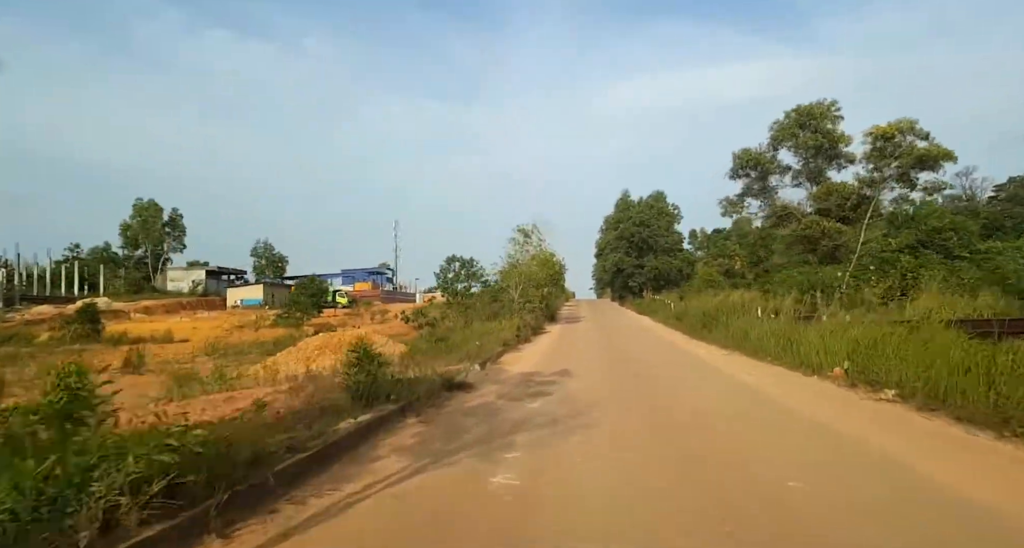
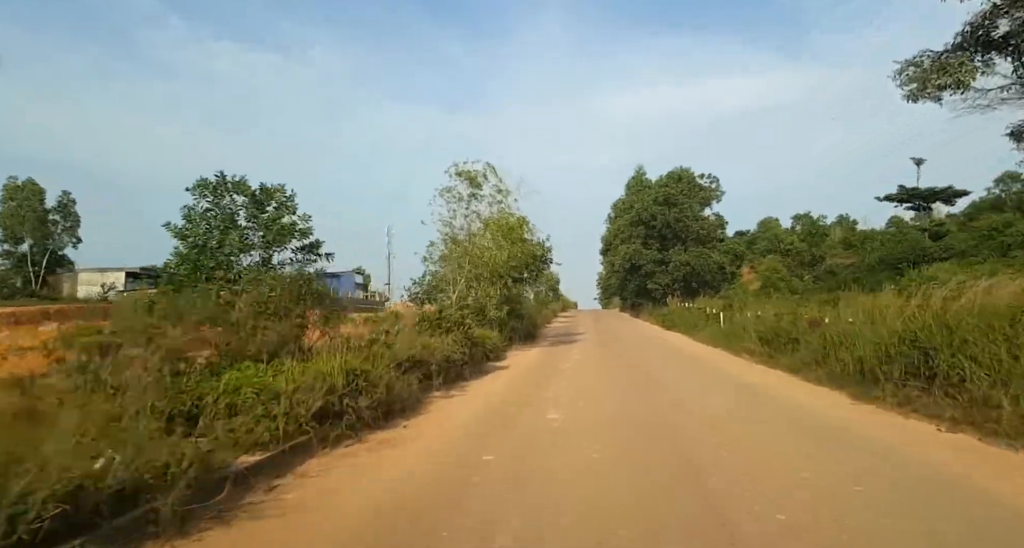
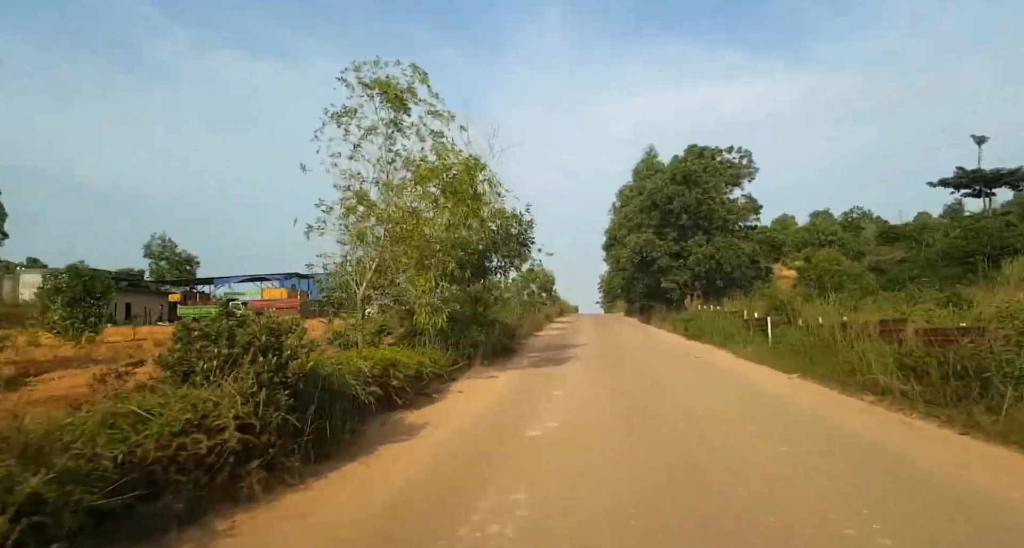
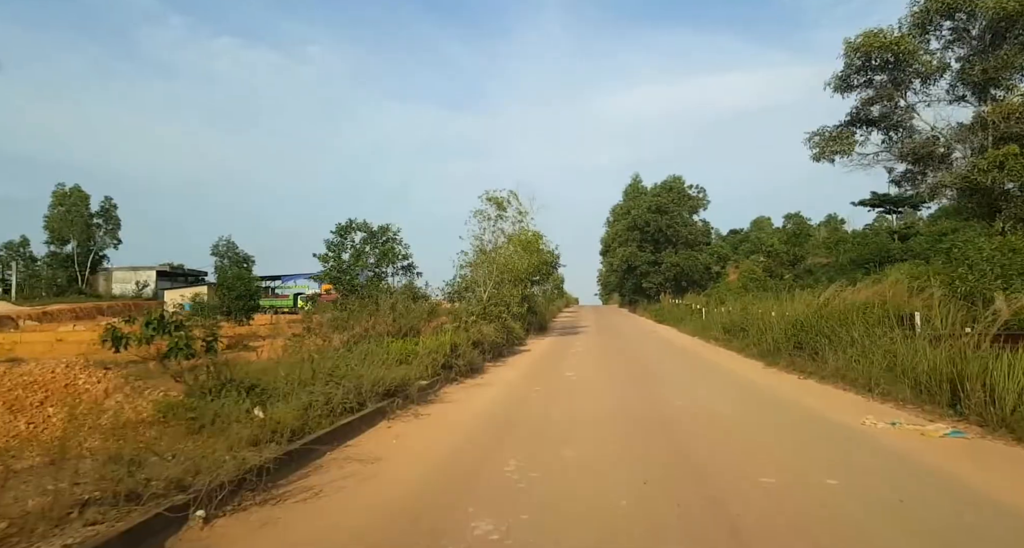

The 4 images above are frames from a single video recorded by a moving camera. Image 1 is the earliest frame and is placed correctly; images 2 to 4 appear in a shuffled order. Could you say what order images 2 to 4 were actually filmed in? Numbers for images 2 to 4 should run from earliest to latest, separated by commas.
4, 2, 3
